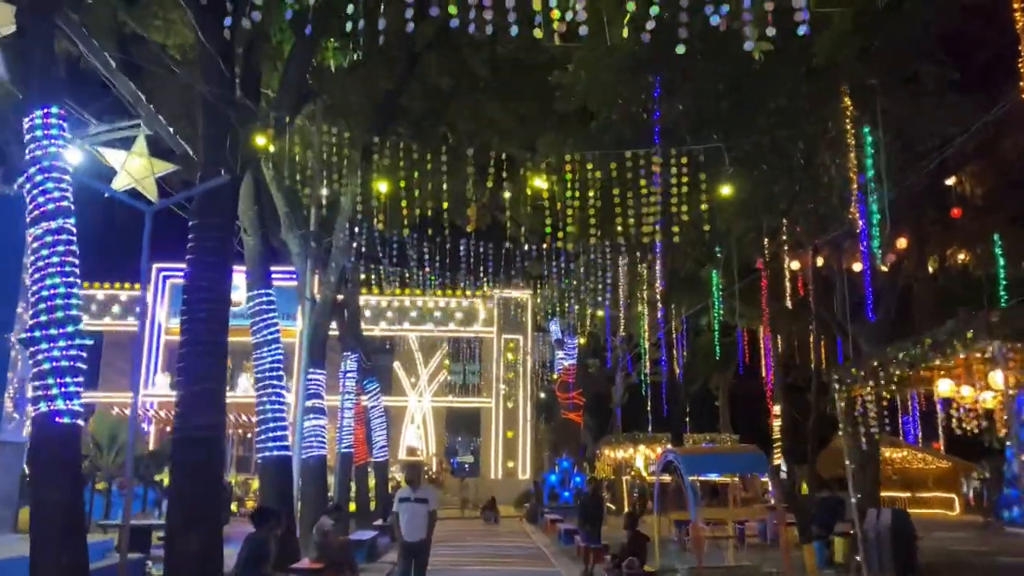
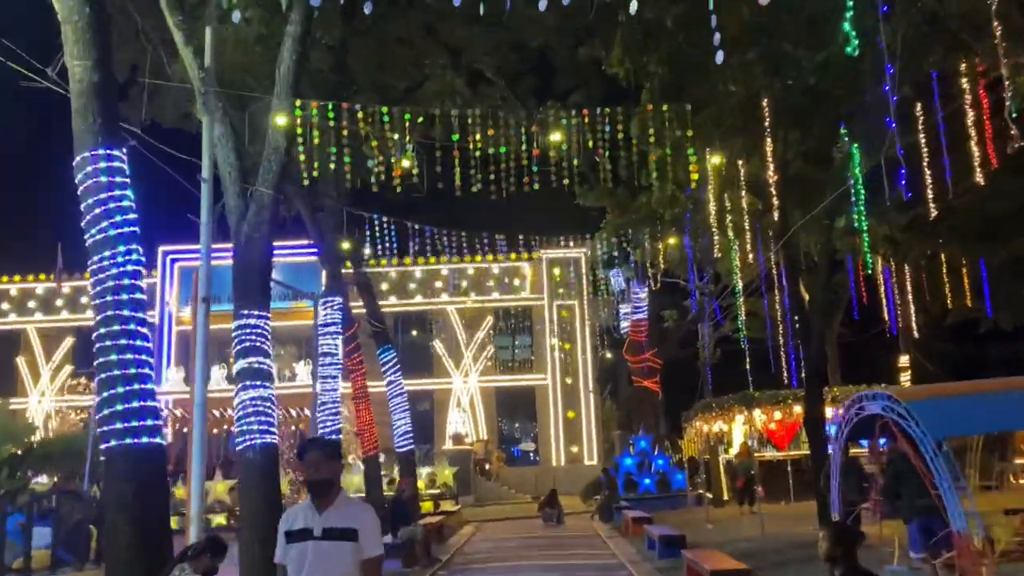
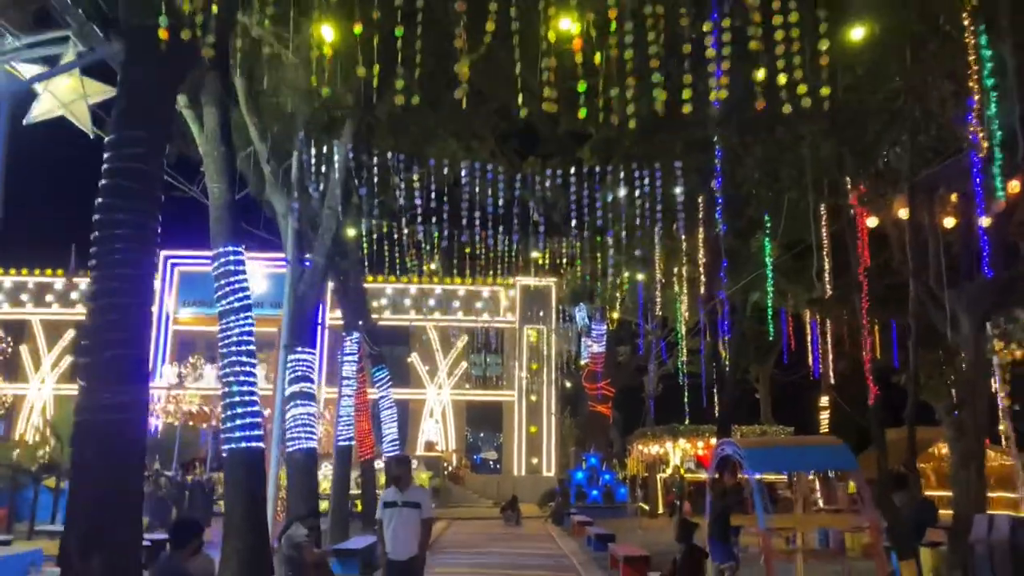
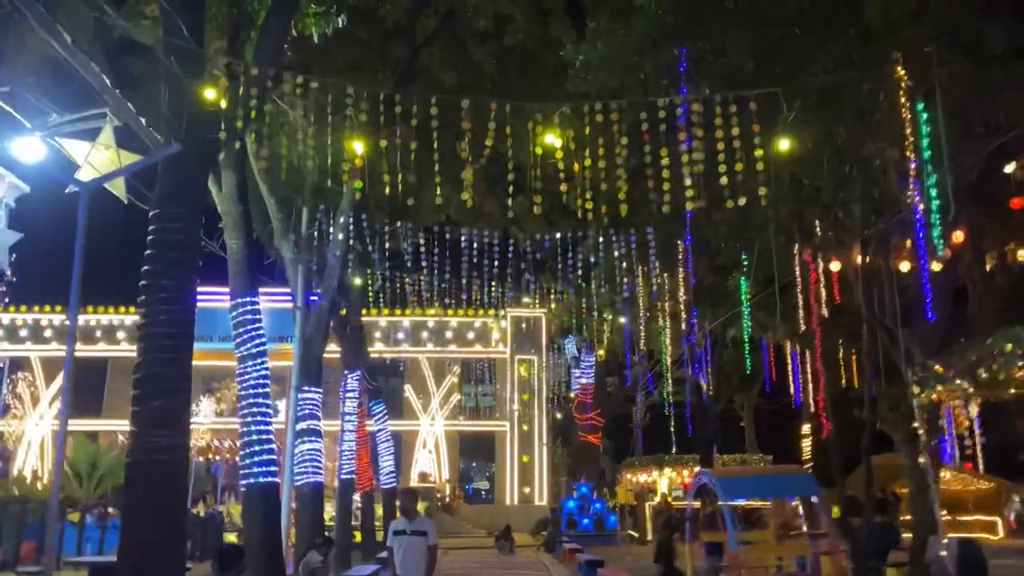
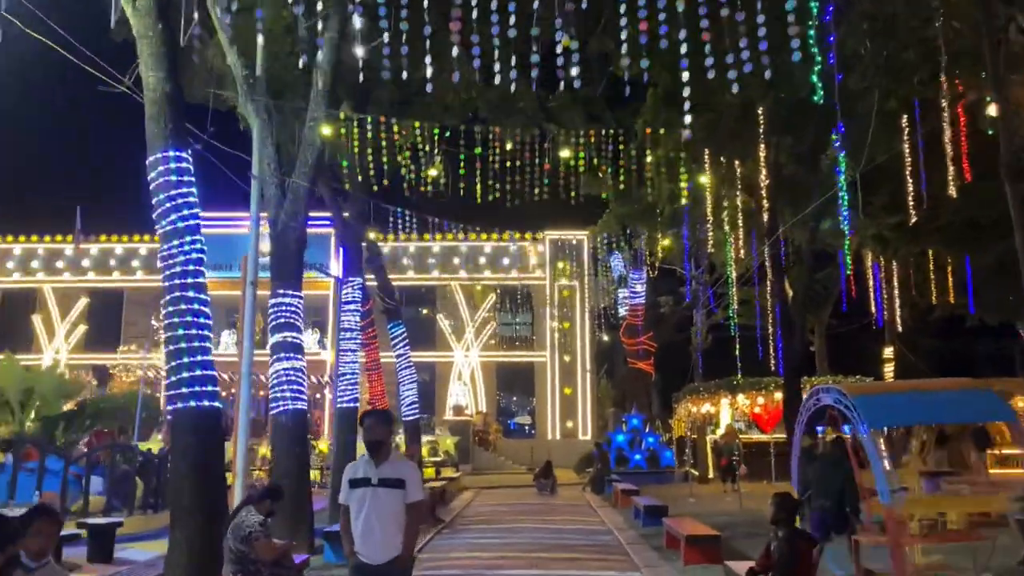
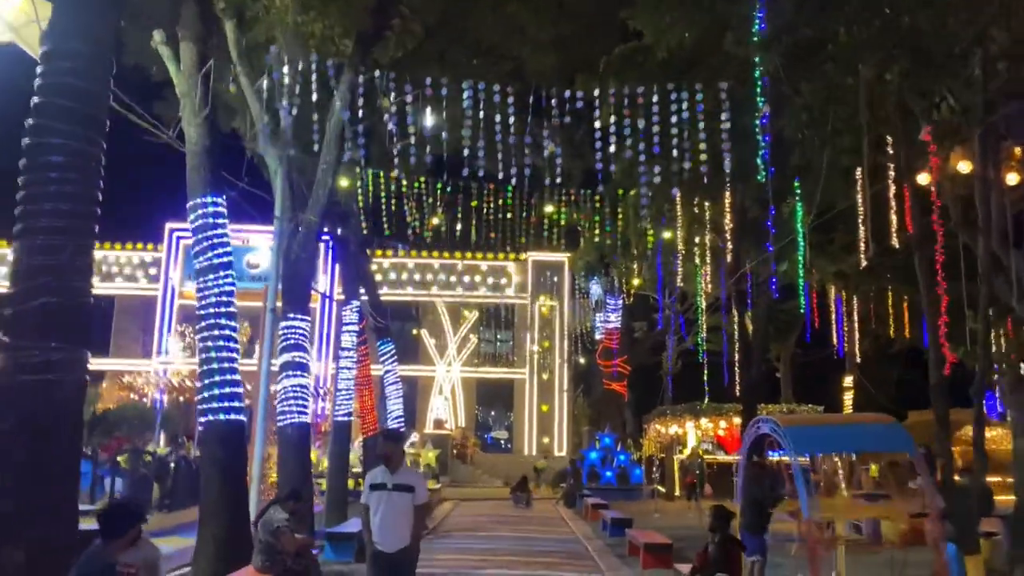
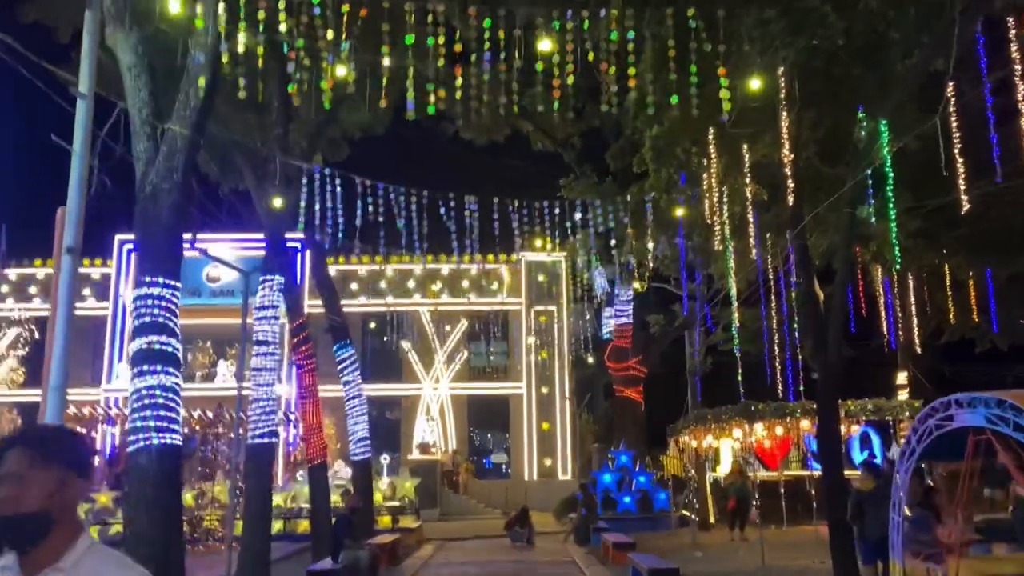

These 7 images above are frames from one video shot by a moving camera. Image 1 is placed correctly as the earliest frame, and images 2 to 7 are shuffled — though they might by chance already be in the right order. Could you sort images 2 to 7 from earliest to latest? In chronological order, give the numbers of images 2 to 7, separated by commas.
4, 3, 6, 5, 2, 7
